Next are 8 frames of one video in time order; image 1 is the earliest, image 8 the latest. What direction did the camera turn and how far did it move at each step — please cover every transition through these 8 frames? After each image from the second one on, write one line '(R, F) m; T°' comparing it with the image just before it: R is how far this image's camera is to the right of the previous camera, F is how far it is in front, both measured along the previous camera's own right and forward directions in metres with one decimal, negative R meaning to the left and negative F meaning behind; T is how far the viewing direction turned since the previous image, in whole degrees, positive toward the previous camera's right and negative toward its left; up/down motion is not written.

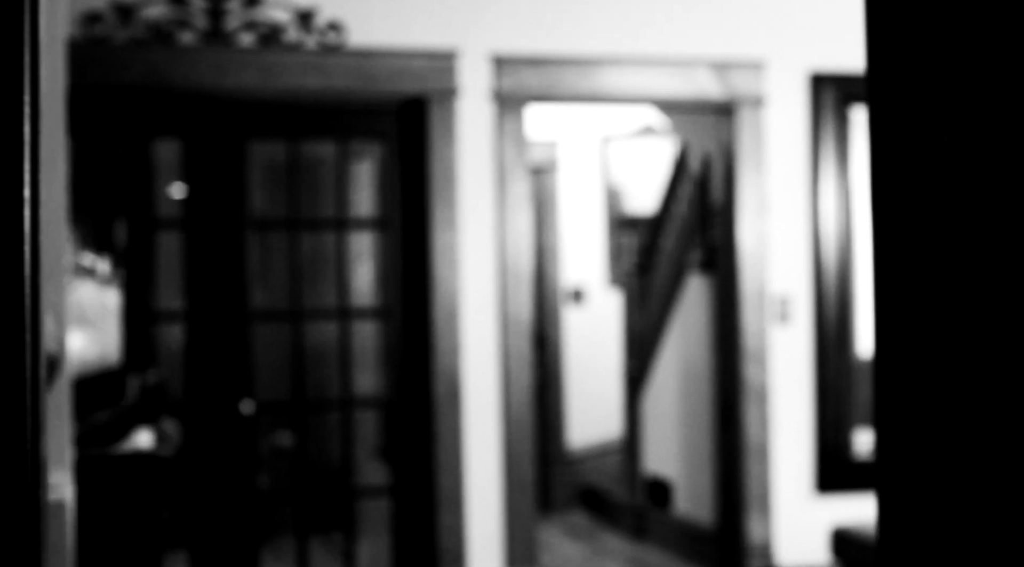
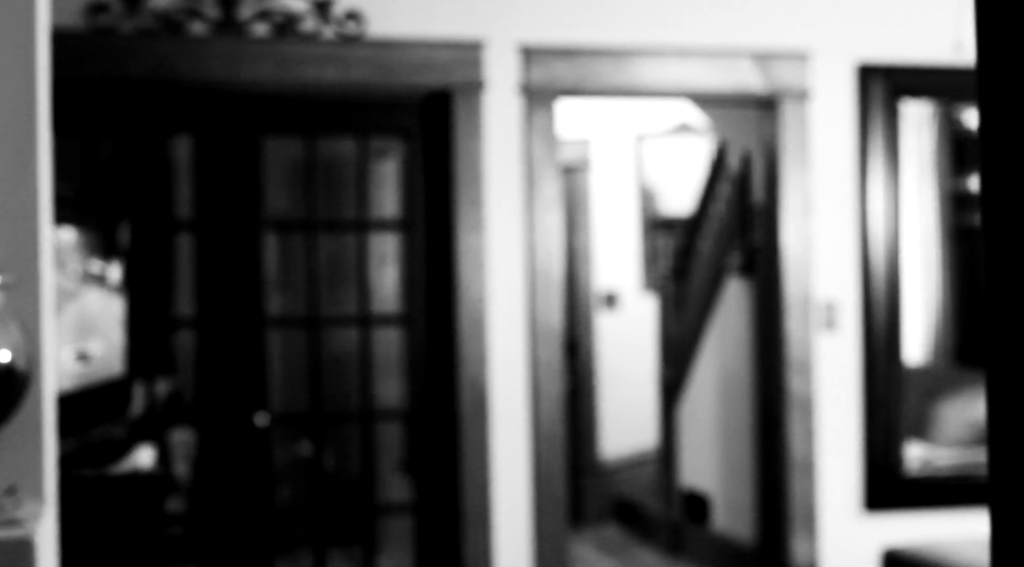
(0.0, +0.2) m; -2°
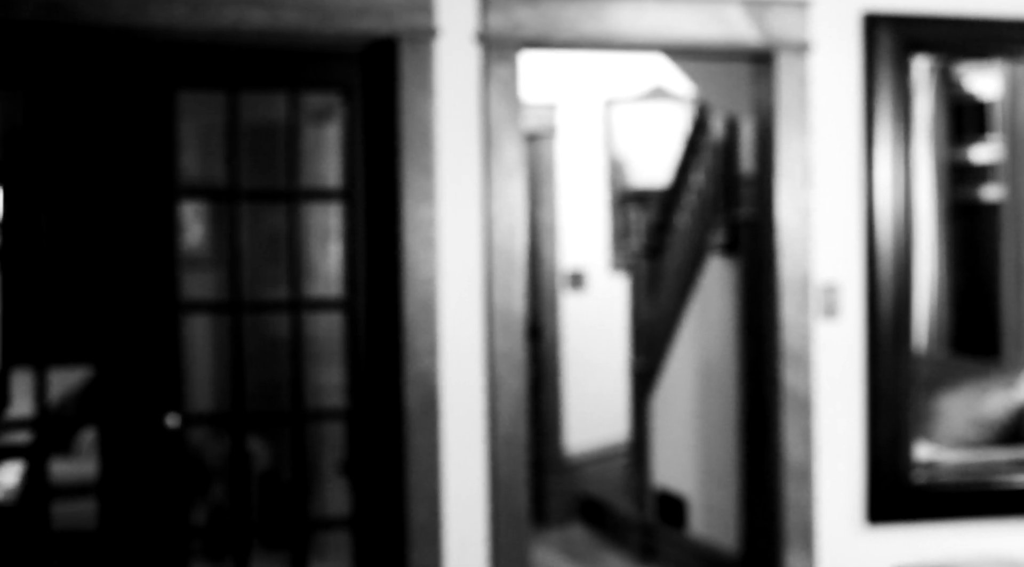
(0.0, +0.5) m; +2°
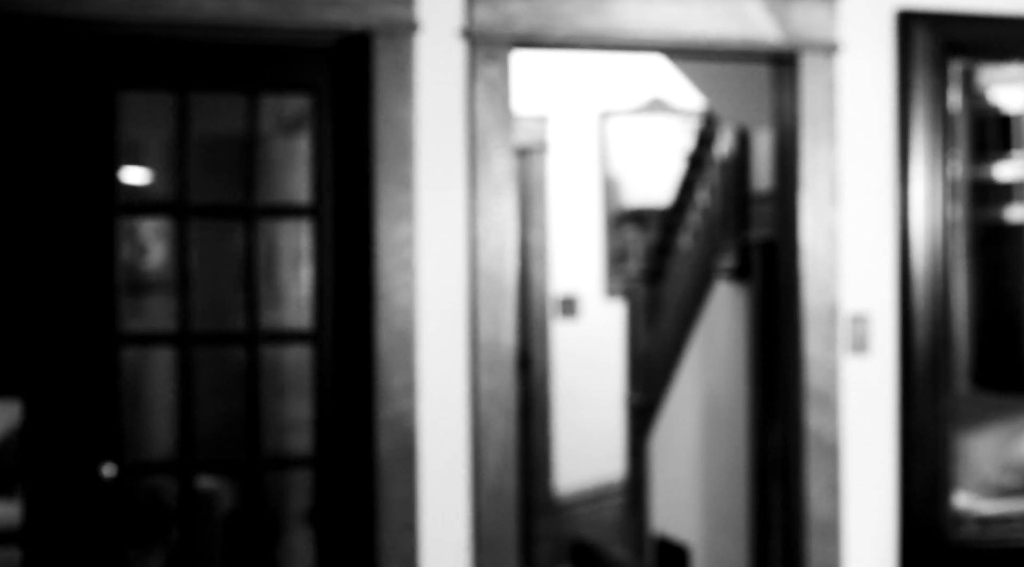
(0.0, +0.4) m; +1°
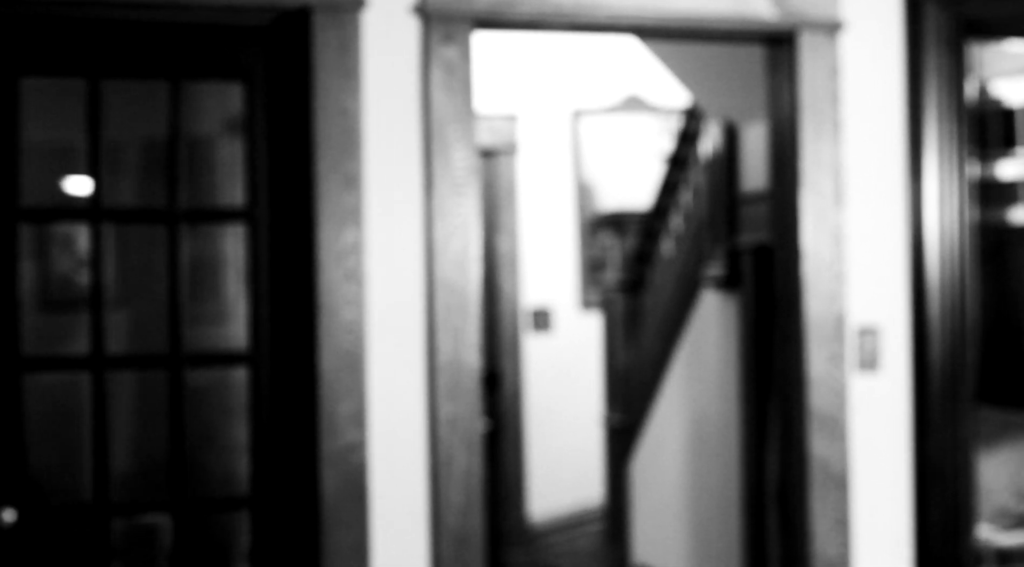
(0.0, +0.4) m; +1°
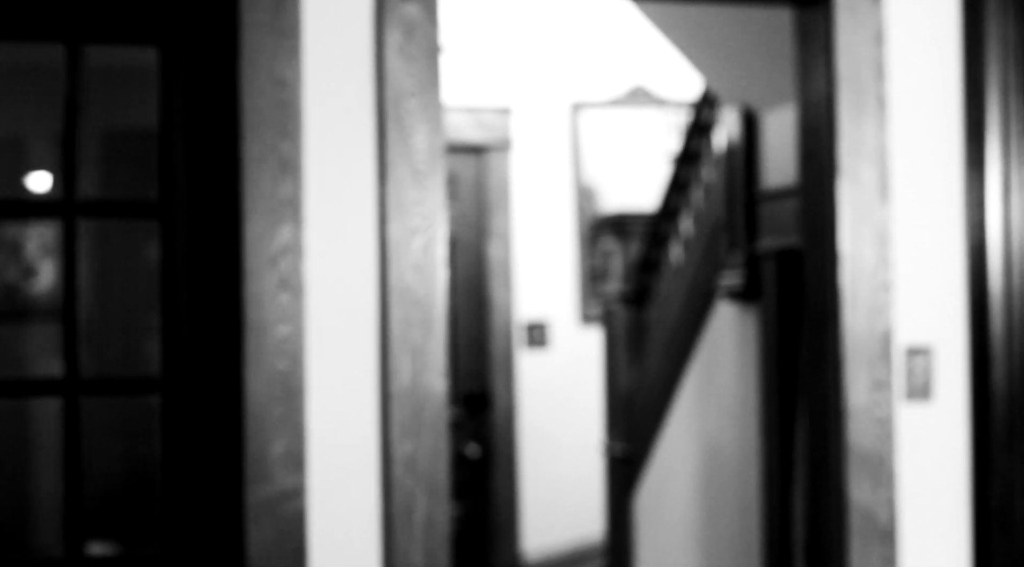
(+0.1, +0.5) m; 0°
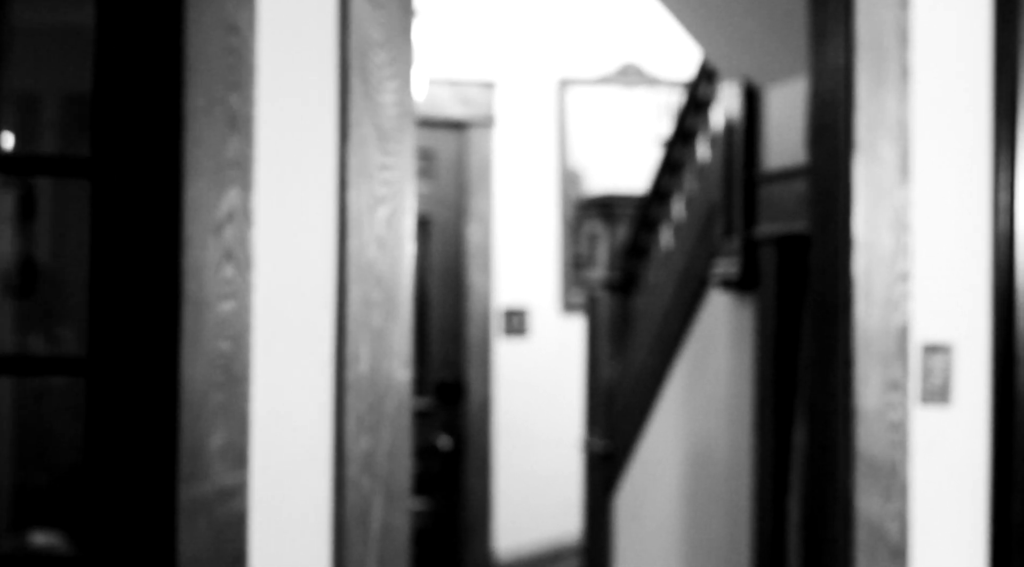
(0.0, +0.2) m; +1°
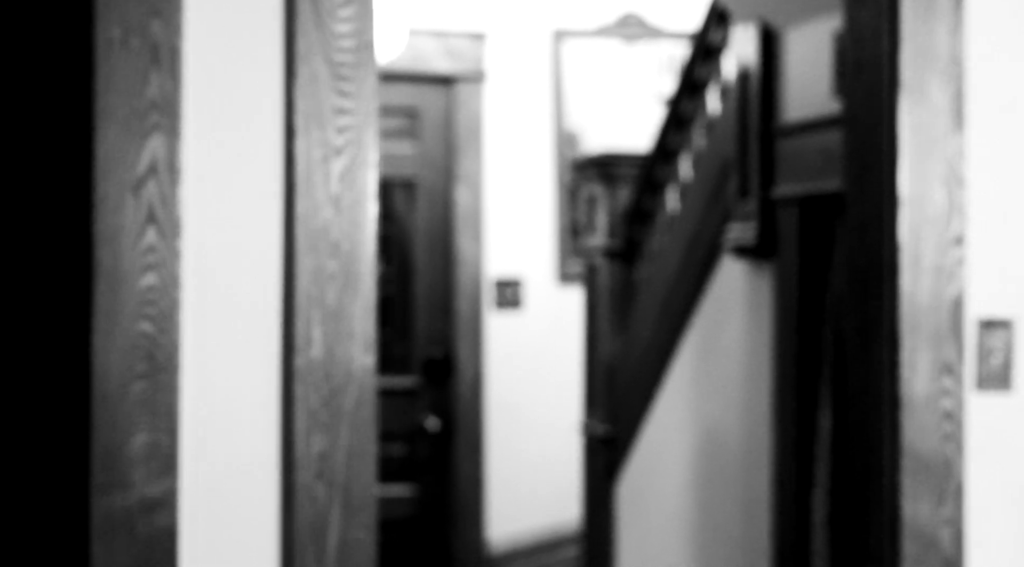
(0.0, +0.3) m; 0°
